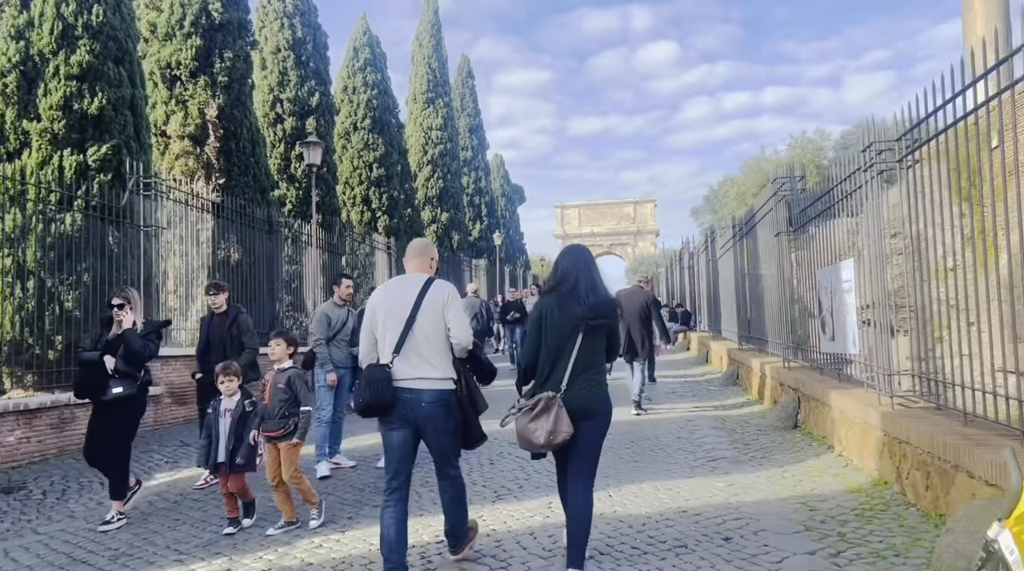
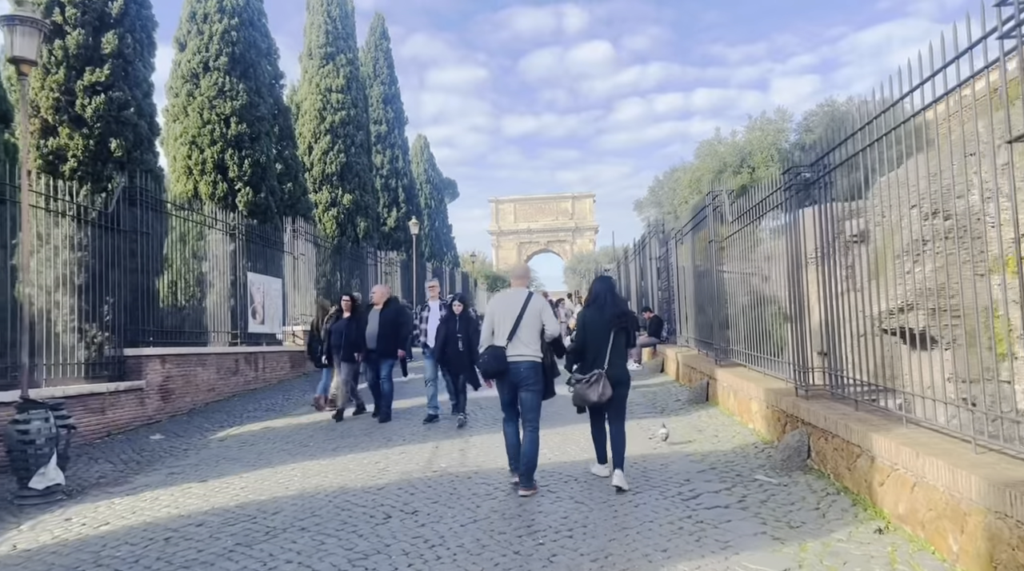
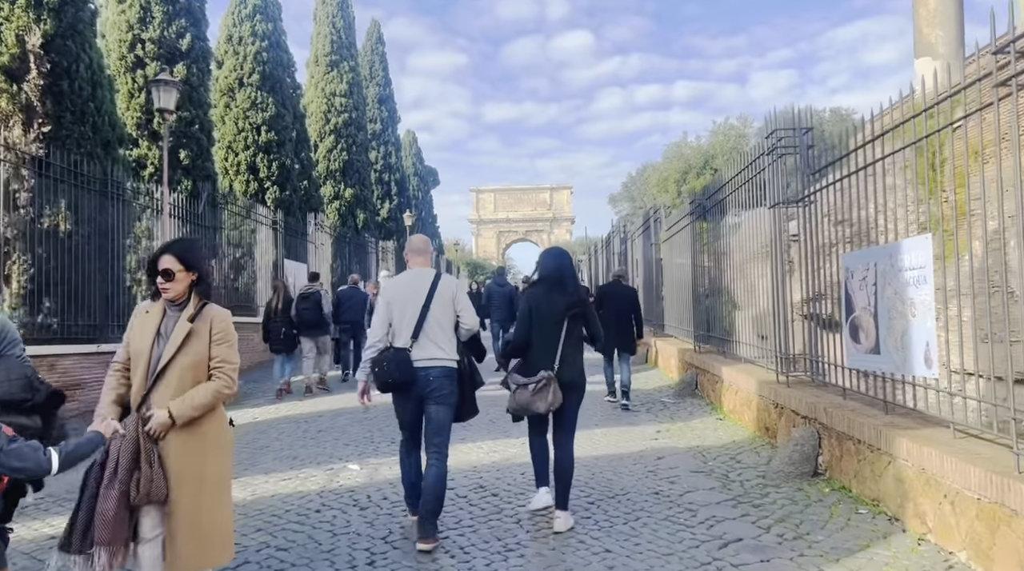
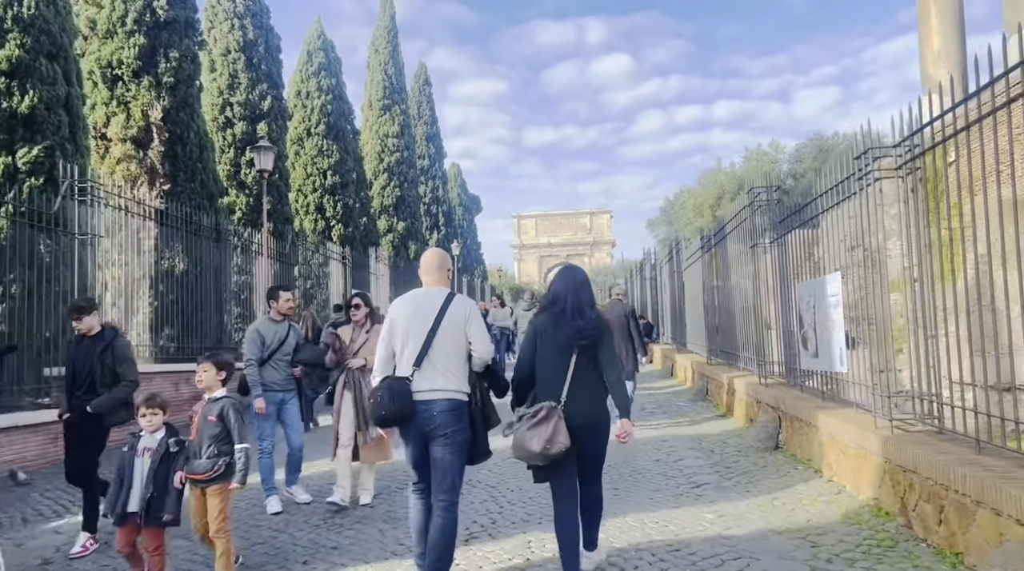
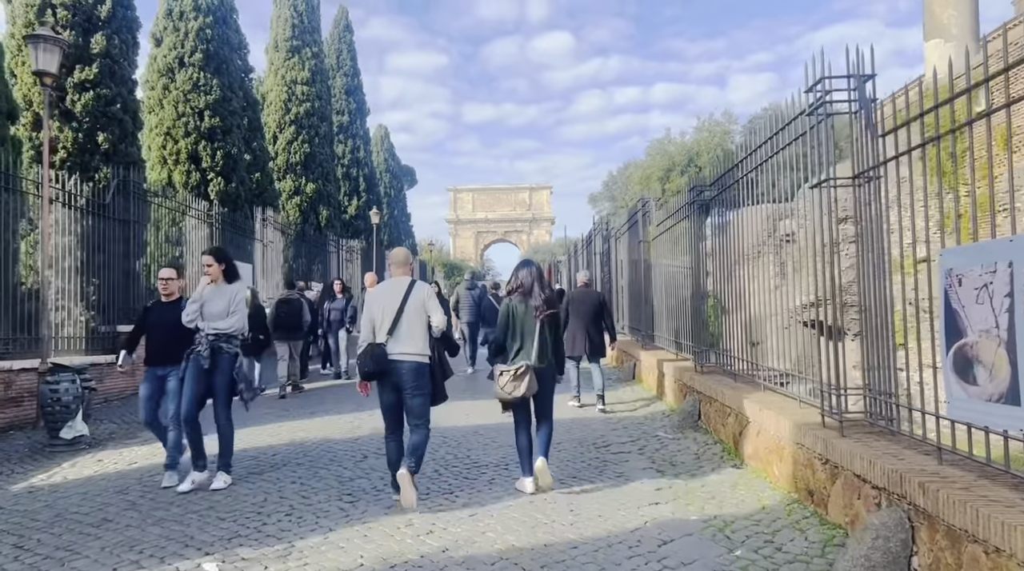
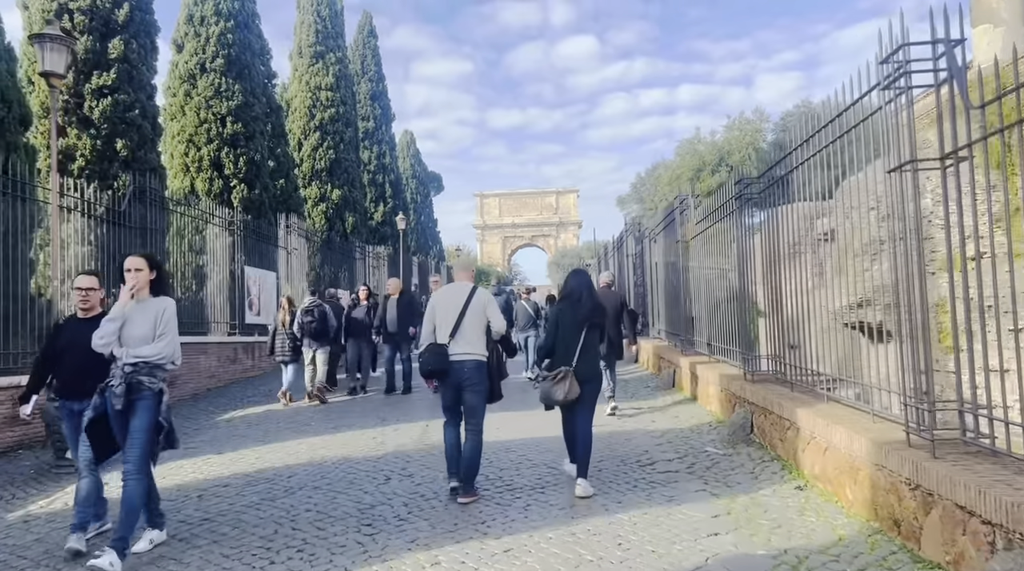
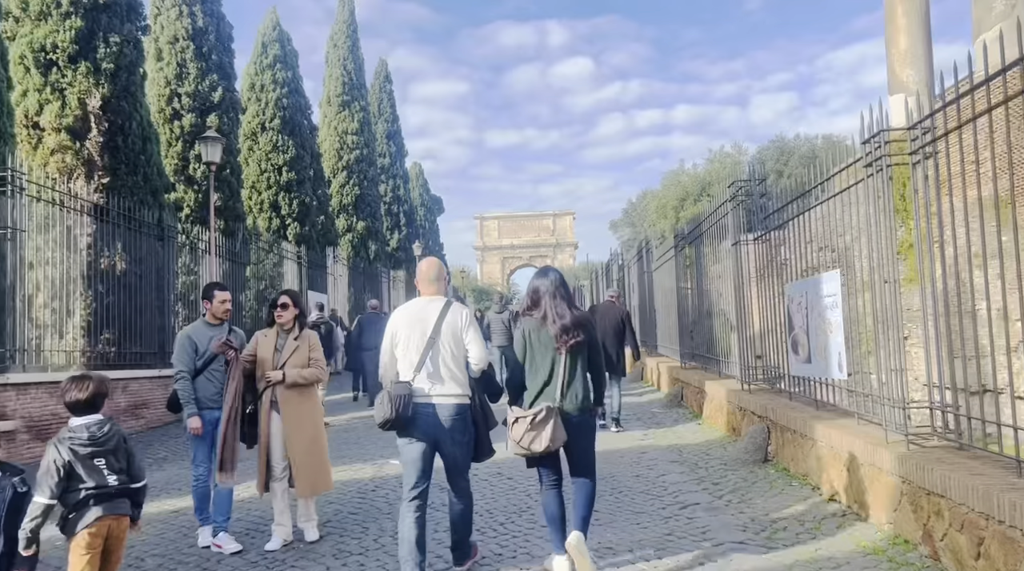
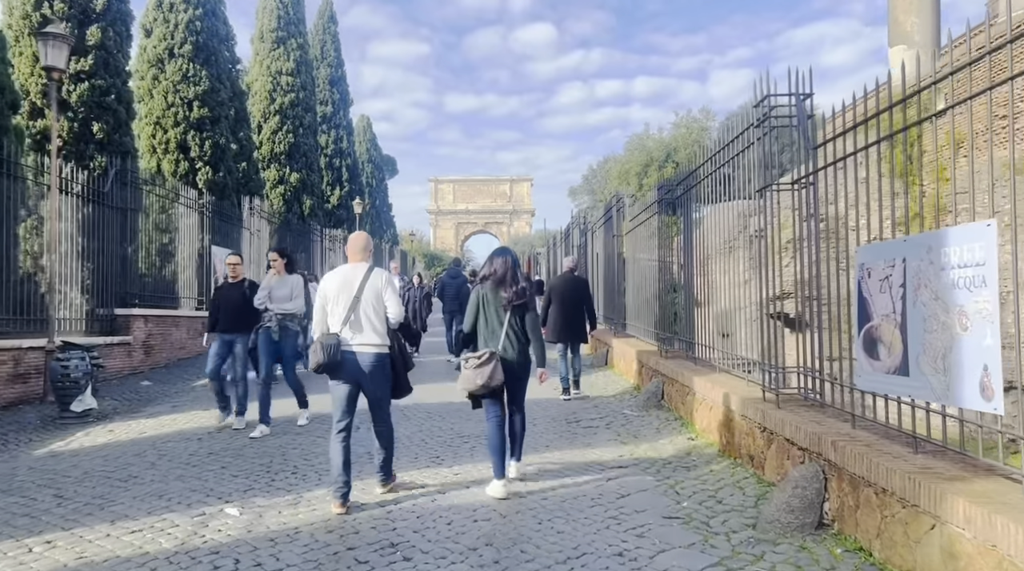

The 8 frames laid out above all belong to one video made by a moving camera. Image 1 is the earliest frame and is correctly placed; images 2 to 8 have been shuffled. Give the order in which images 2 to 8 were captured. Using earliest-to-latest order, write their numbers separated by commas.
4, 7, 3, 8, 5, 6, 2
